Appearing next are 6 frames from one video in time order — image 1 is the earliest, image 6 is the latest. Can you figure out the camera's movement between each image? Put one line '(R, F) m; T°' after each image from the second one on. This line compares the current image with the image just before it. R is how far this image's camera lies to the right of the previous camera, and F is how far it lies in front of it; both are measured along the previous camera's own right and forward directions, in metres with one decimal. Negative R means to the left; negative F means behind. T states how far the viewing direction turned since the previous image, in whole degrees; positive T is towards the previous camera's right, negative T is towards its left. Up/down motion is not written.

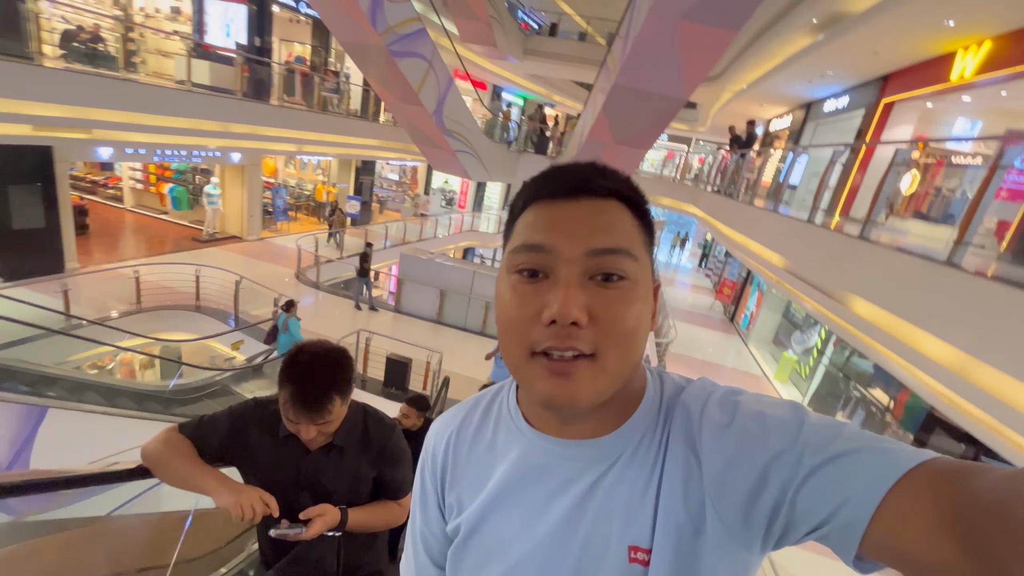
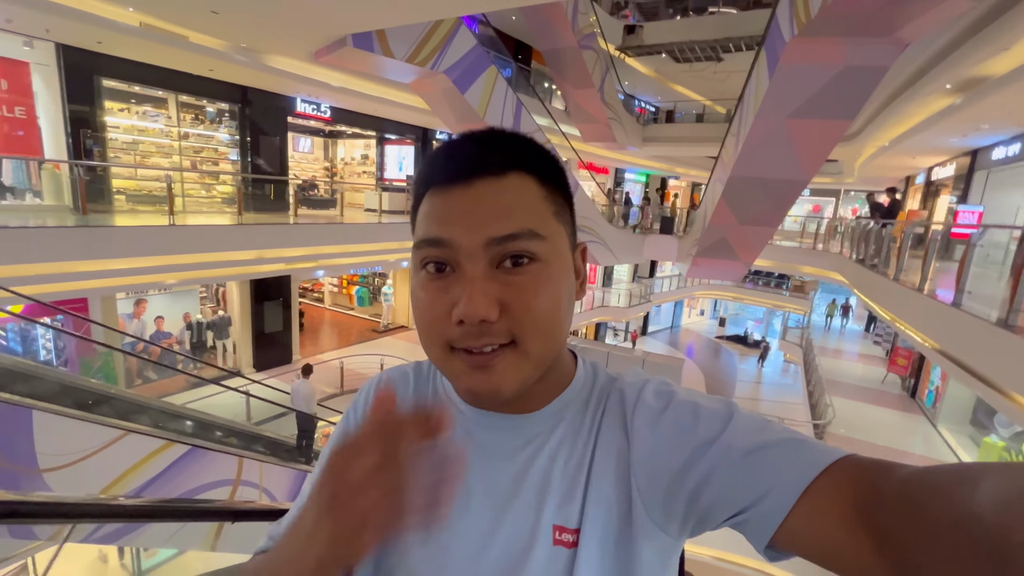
(+0.1, -0.7) m; -16°
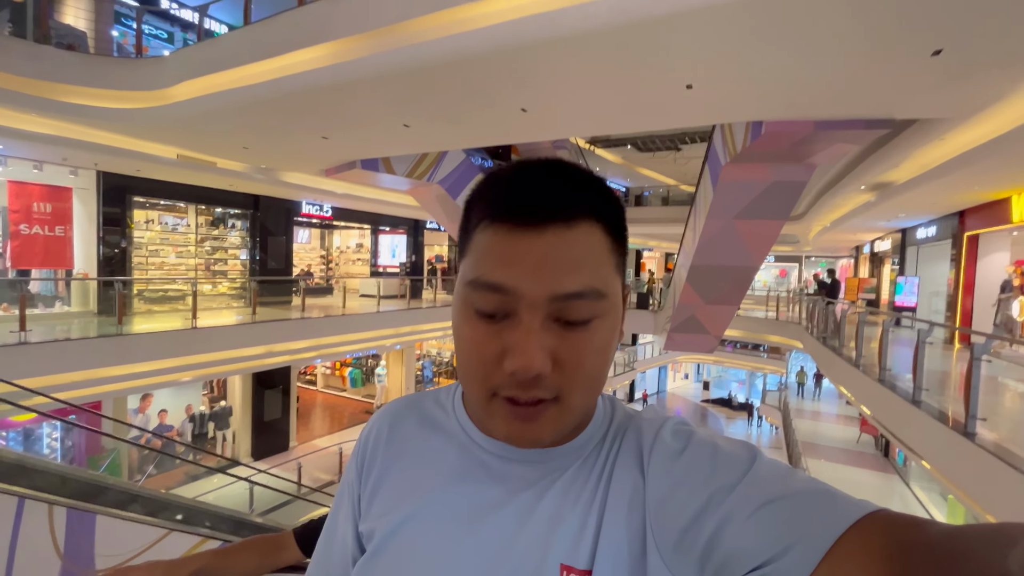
(-0.1, -0.7) m; +2°
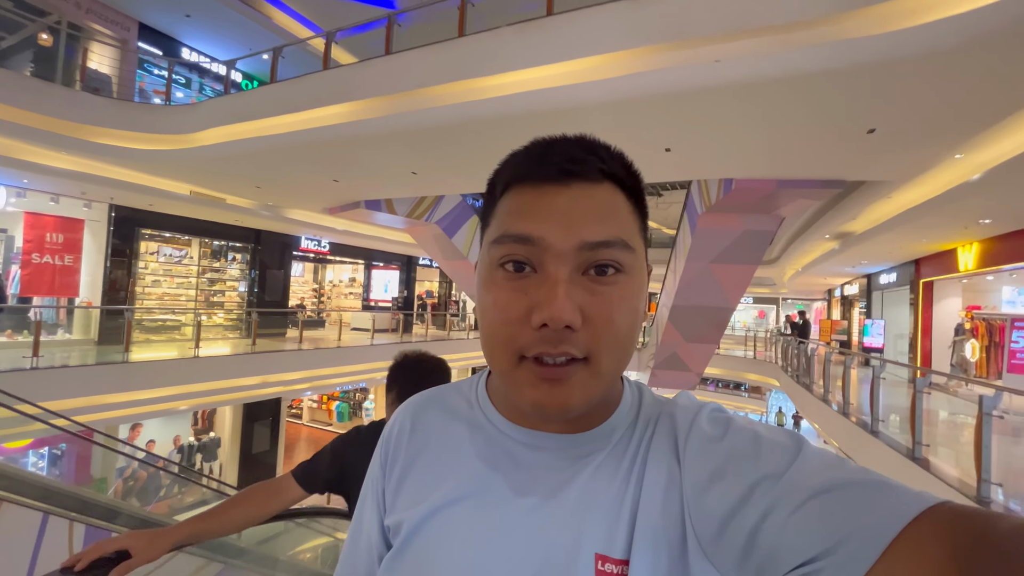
(-0.1, -0.4) m; +2°
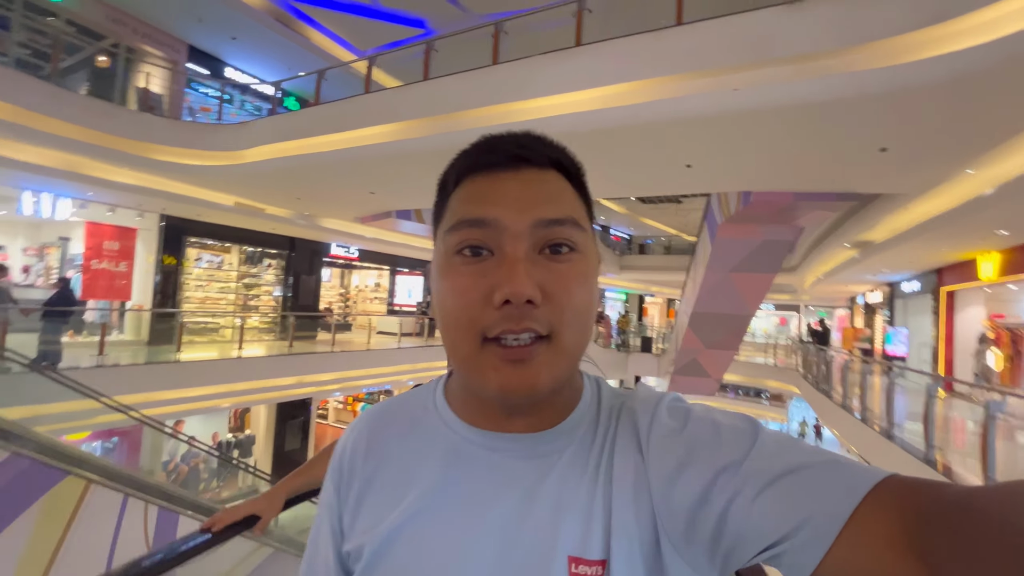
(-0.1, -0.3) m; -2°
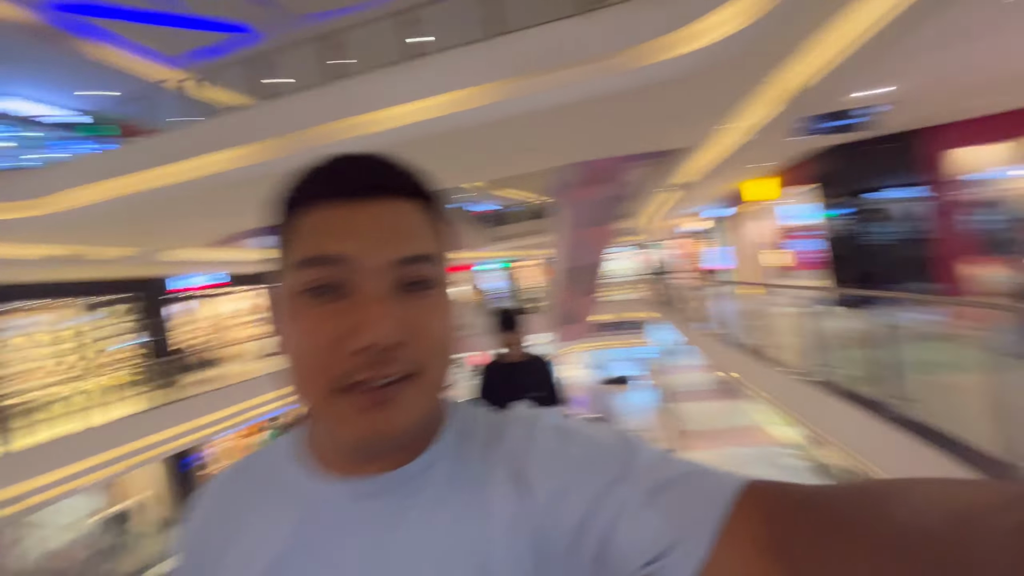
(-0.1, -0.4) m; +13°
